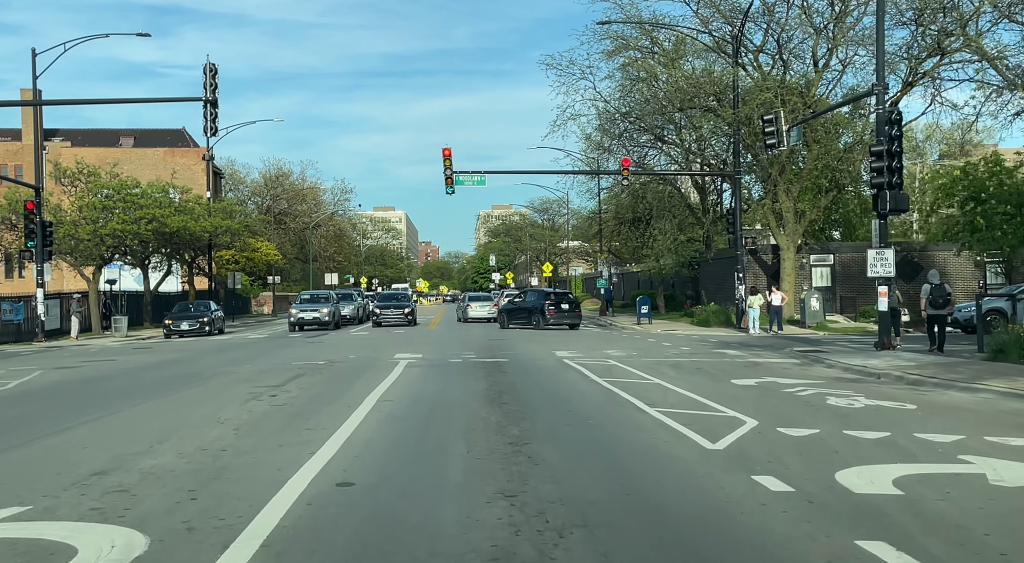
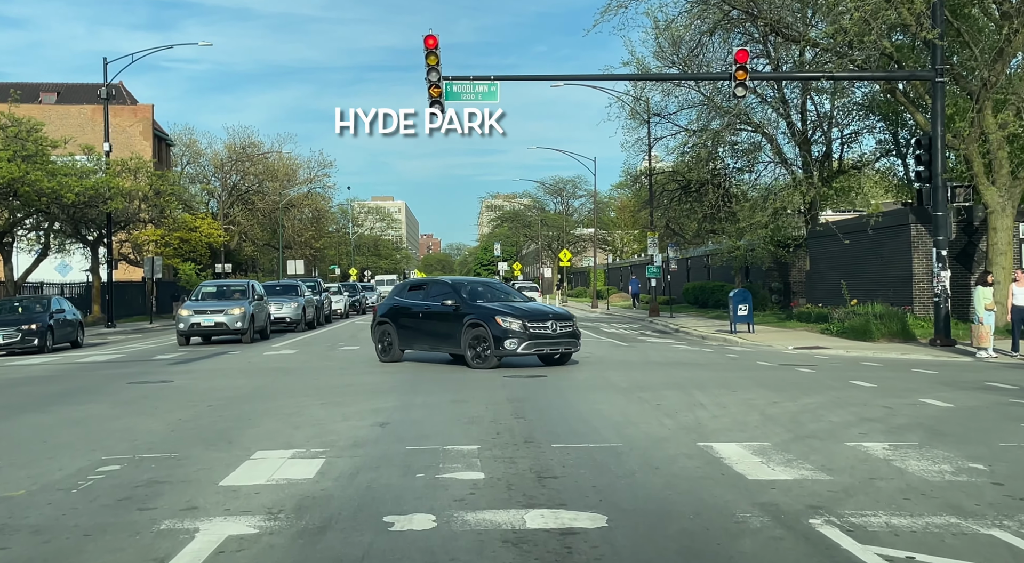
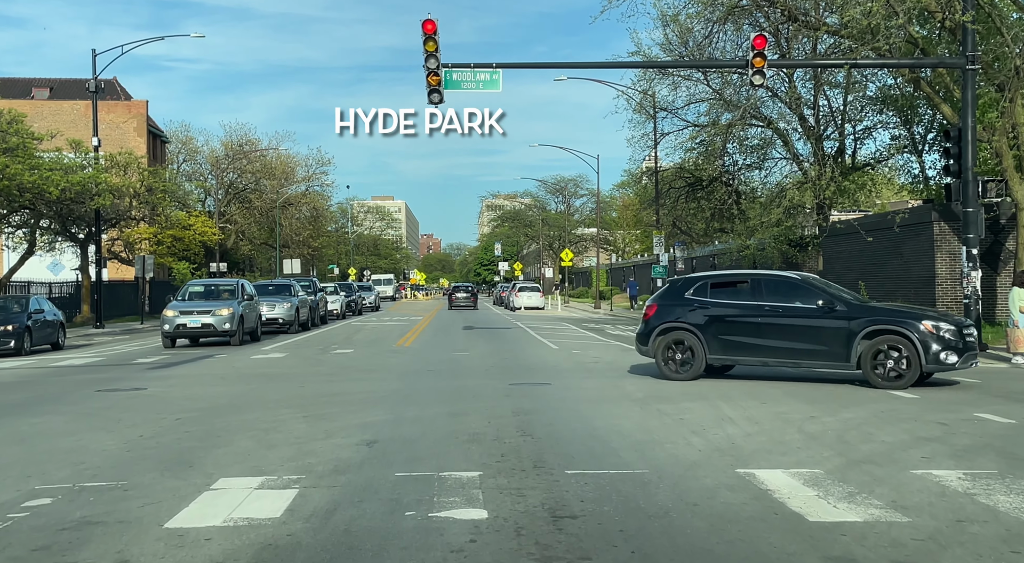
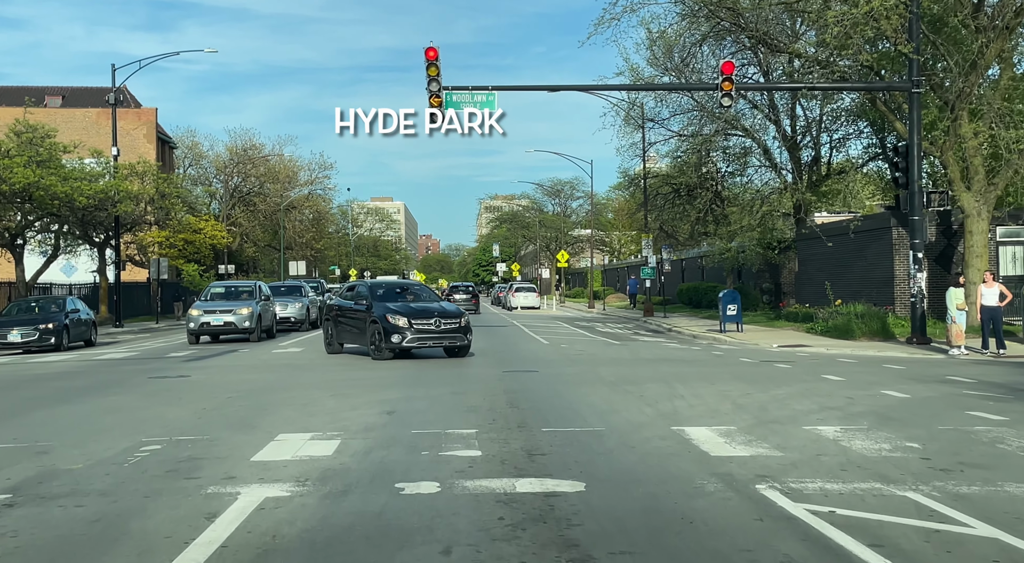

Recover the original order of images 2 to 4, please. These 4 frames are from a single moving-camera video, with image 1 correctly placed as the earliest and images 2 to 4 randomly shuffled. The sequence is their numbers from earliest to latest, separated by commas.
4, 2, 3
